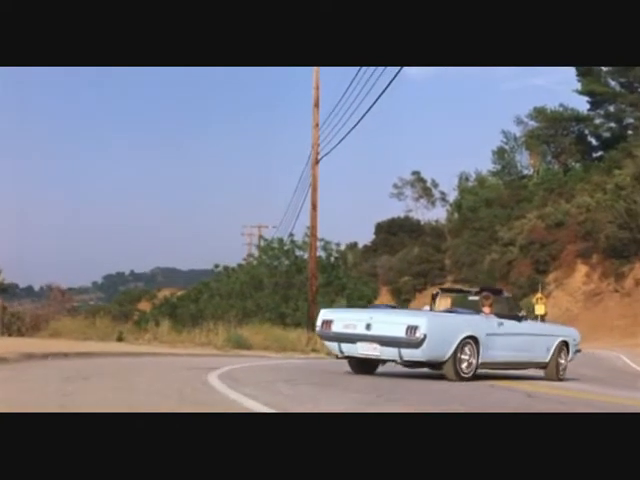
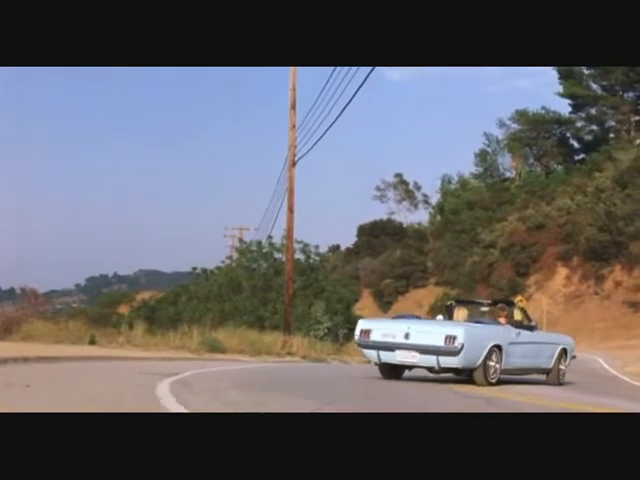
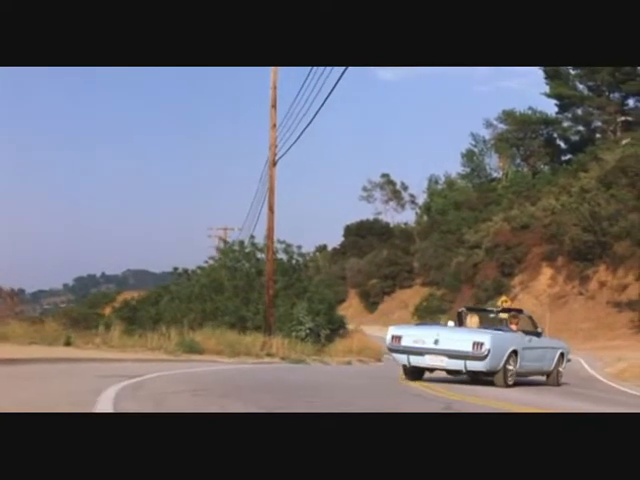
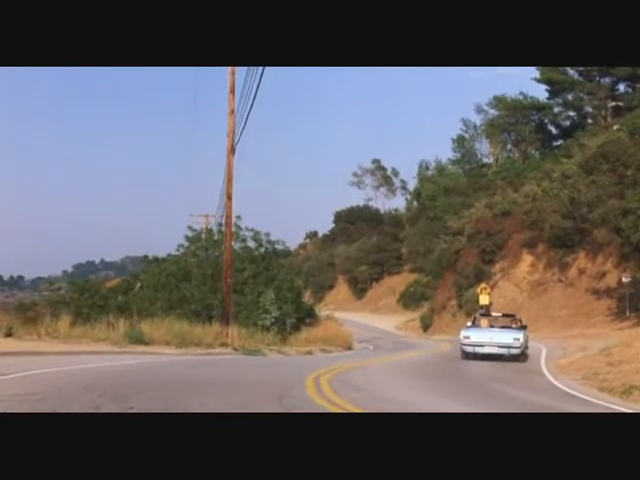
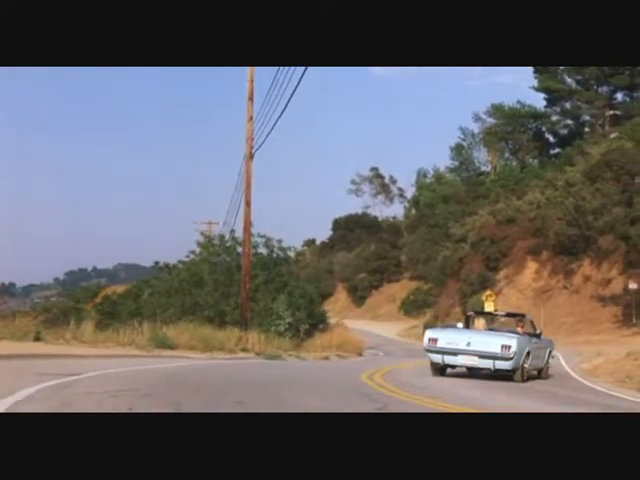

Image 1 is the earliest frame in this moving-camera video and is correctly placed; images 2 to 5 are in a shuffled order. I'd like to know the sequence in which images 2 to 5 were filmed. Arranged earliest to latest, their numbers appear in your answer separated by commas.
2, 3, 5, 4
